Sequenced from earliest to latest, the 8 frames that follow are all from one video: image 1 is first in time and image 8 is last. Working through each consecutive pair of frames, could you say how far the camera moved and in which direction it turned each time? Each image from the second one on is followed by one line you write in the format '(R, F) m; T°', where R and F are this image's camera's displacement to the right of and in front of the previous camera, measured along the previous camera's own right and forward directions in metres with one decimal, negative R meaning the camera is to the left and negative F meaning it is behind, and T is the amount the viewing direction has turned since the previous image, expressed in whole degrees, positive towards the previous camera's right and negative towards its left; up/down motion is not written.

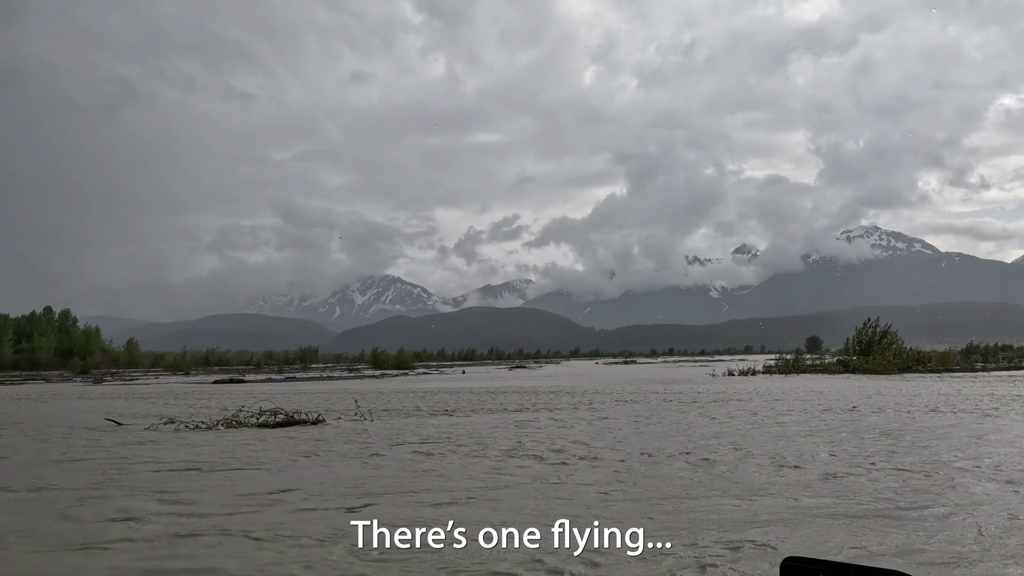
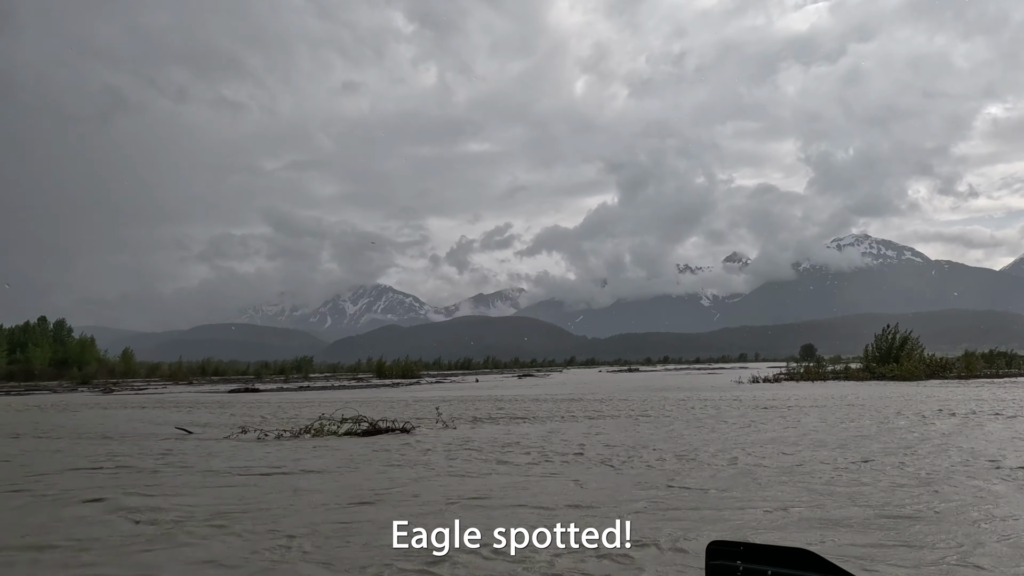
(-1.4, +0.3) m; 0°
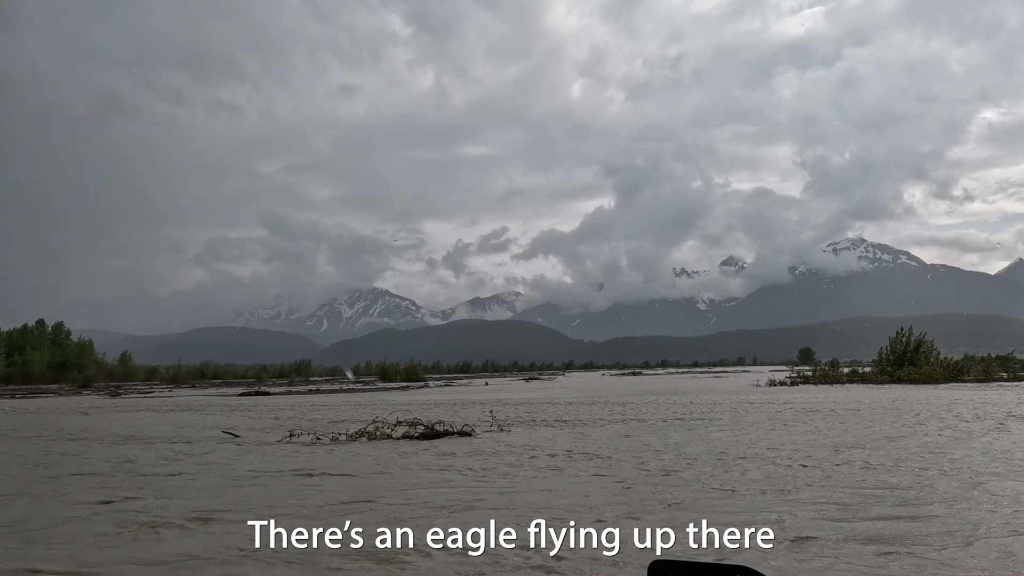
(-0.9, +0.3) m; 0°
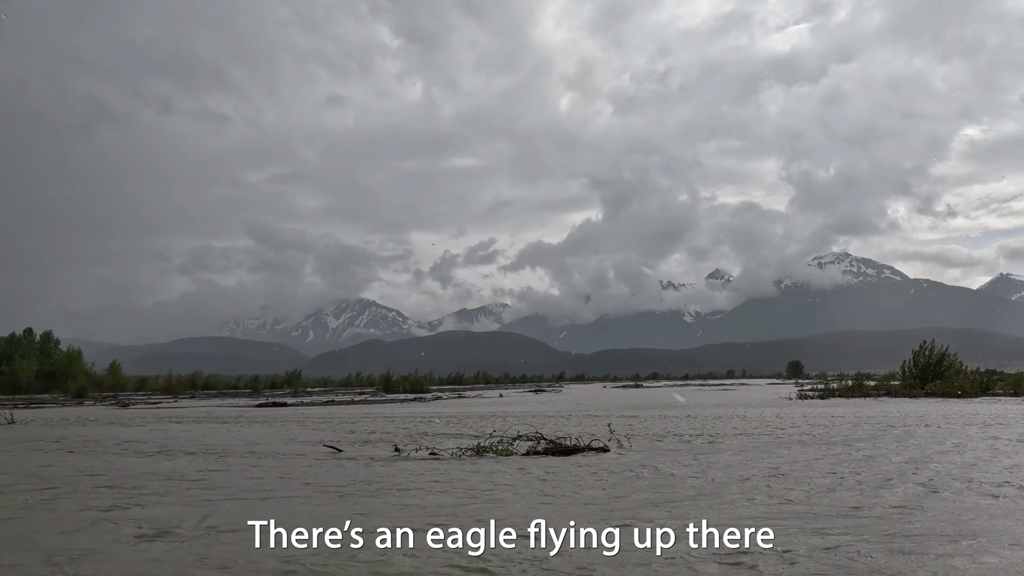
(-1.8, +0.5) m; +1°
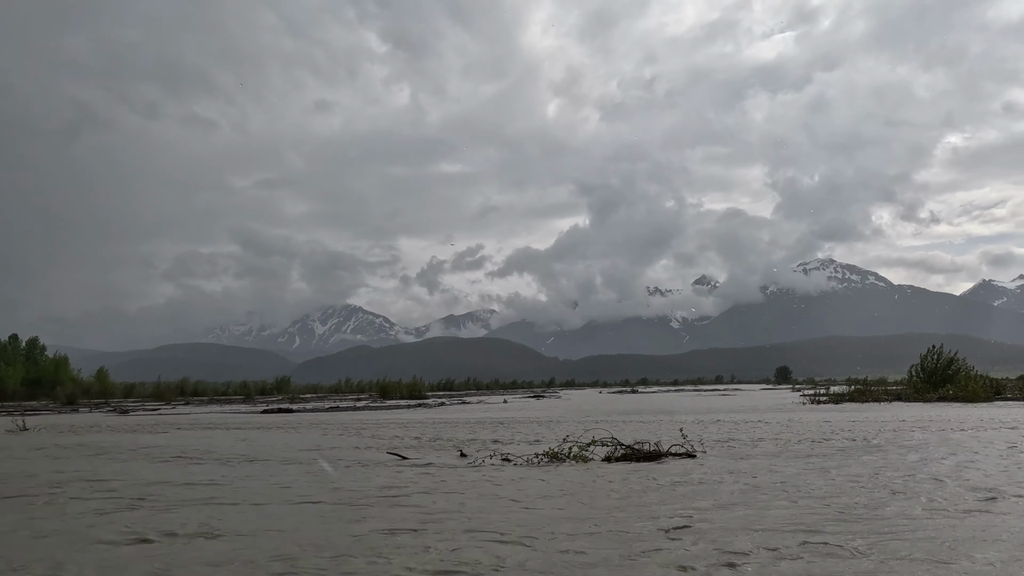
(-1.1, +0.3) m; +1°
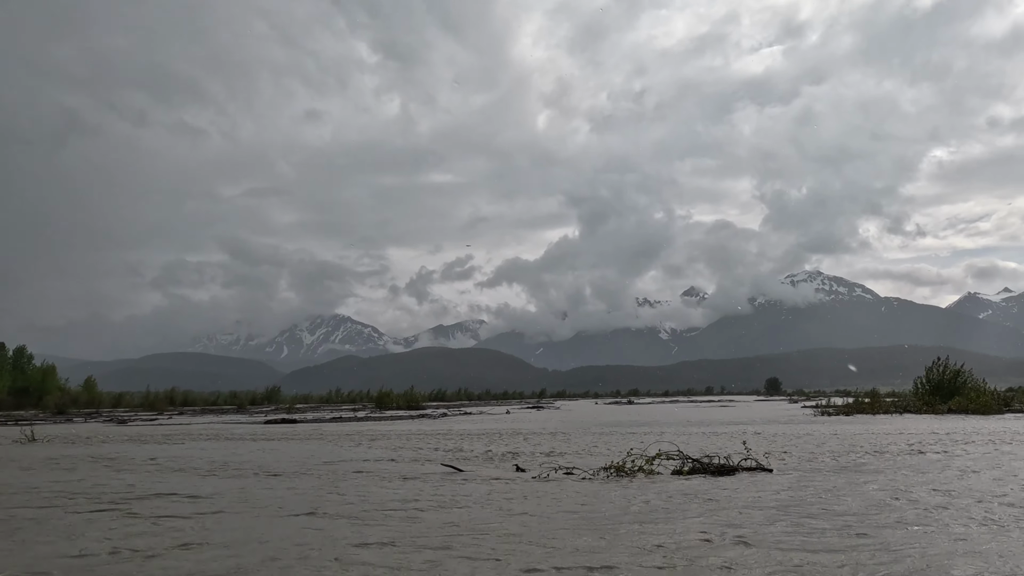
(-0.9, +0.3) m; +1°
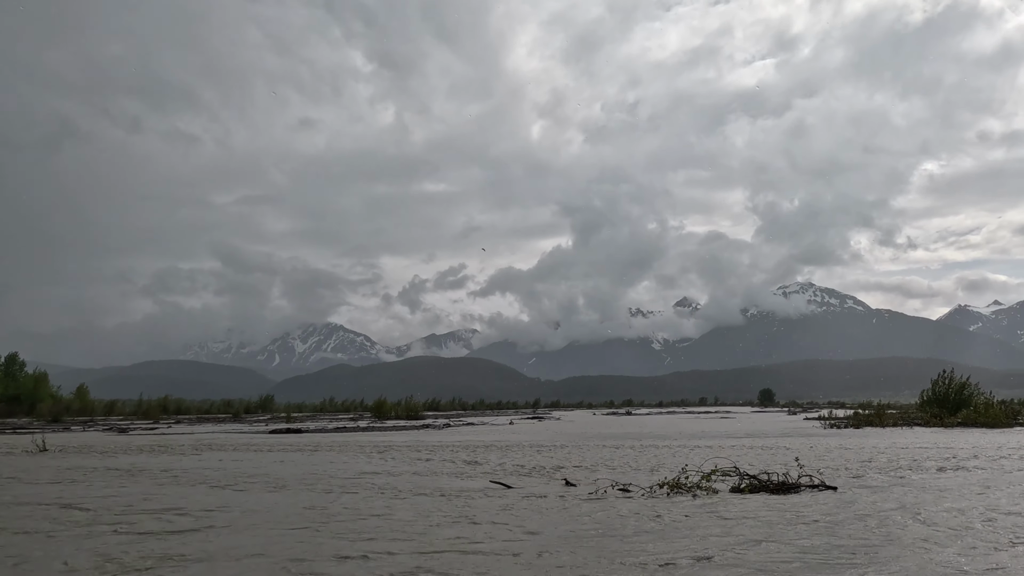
(-0.7, +0.1) m; 0°
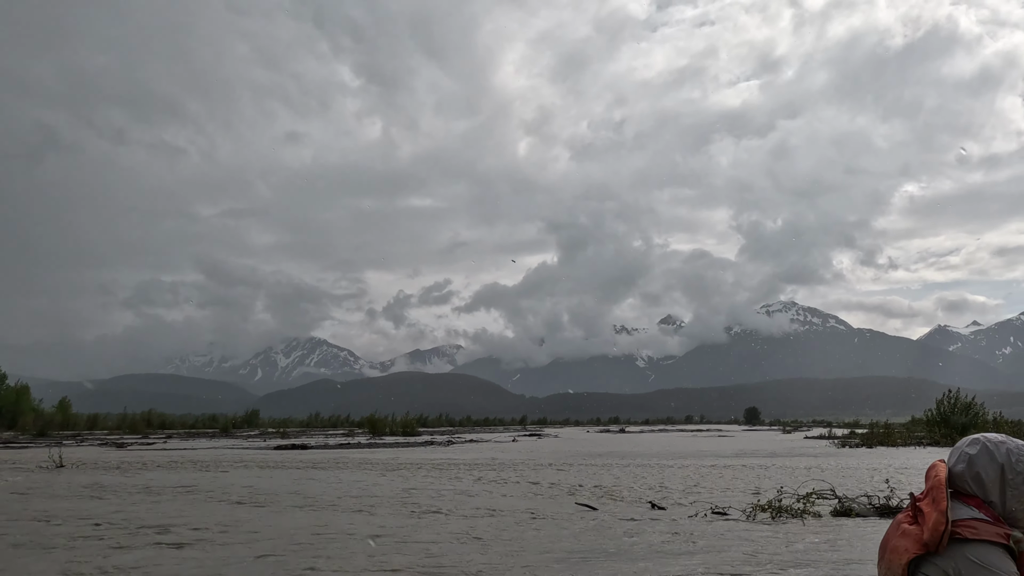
(-1.2, +0.2) m; +1°
